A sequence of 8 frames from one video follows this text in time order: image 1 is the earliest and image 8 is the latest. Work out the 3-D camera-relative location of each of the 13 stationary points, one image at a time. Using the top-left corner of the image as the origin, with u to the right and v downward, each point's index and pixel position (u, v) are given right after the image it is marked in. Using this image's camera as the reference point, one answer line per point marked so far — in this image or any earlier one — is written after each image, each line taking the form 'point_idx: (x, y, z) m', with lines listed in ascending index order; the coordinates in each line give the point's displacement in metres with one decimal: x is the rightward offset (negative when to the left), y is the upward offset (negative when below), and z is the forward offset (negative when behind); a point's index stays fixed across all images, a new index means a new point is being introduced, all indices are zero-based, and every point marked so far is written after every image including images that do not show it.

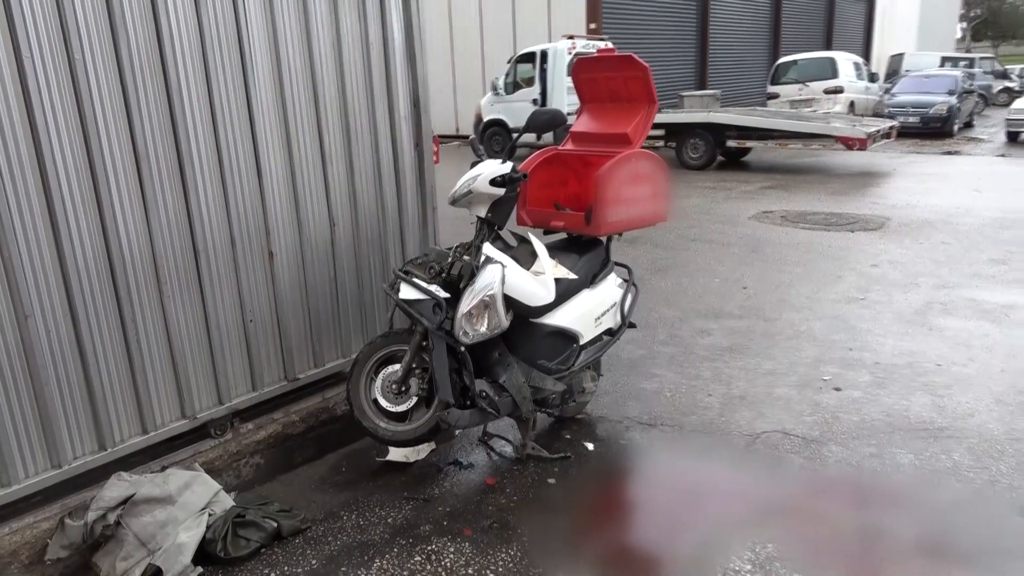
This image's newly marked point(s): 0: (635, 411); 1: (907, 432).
0: (+0.7, -0.7, +4.2) m
1: (+2.0, -0.7, +3.9) m
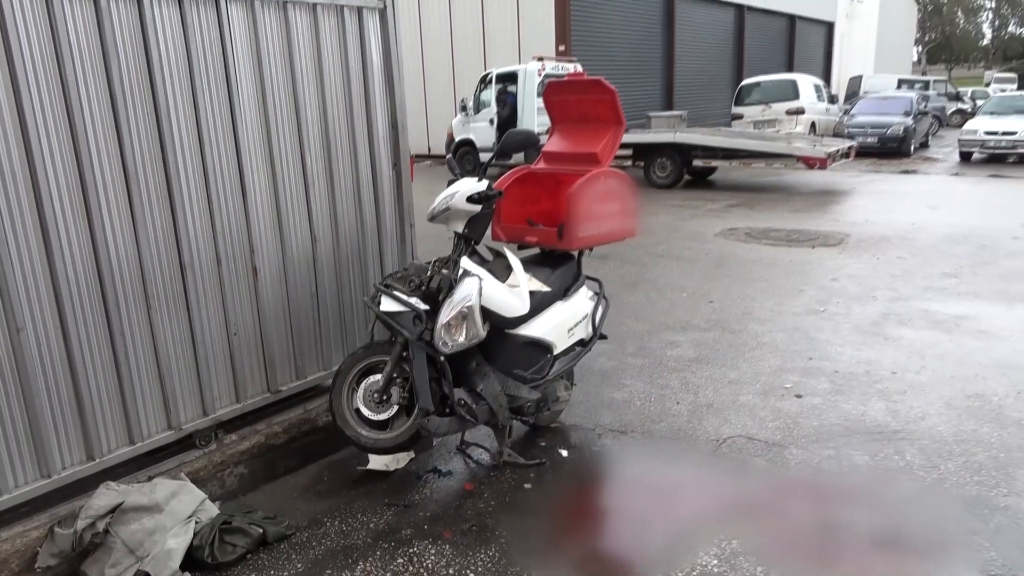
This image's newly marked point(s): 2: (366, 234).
0: (+0.6, -0.8, +4.4) m
1: (+1.9, -0.8, +4.1) m
2: (-0.8, +0.3, +4.1) m
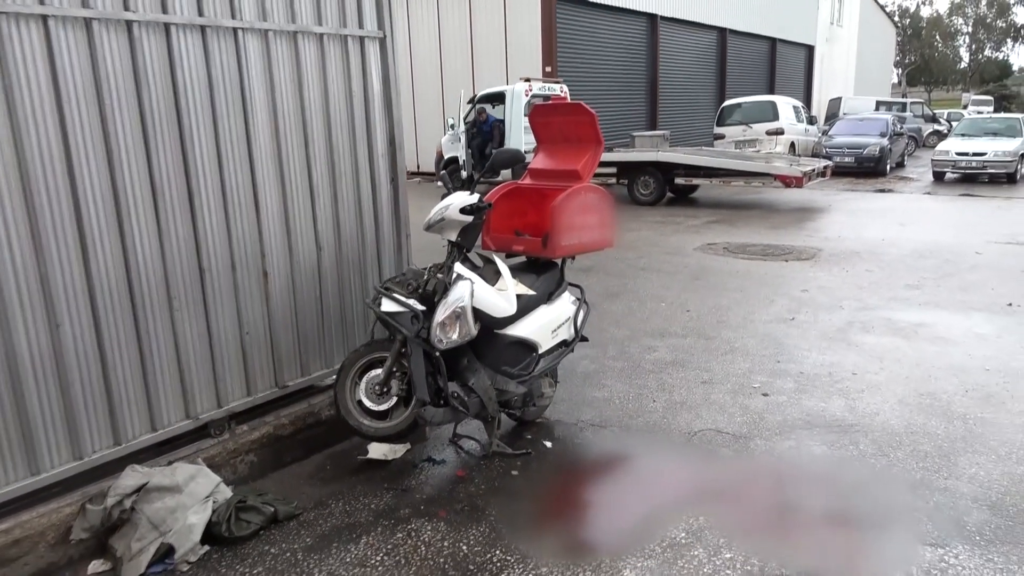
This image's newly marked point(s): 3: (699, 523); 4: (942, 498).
0: (+0.5, -0.8, +4.7) m
1: (+1.8, -0.8, +4.5) m
2: (-0.9, +0.3, +4.5) m
3: (+0.9, -1.1, +3.5) m
4: (+2.1, -1.0, +3.6) m
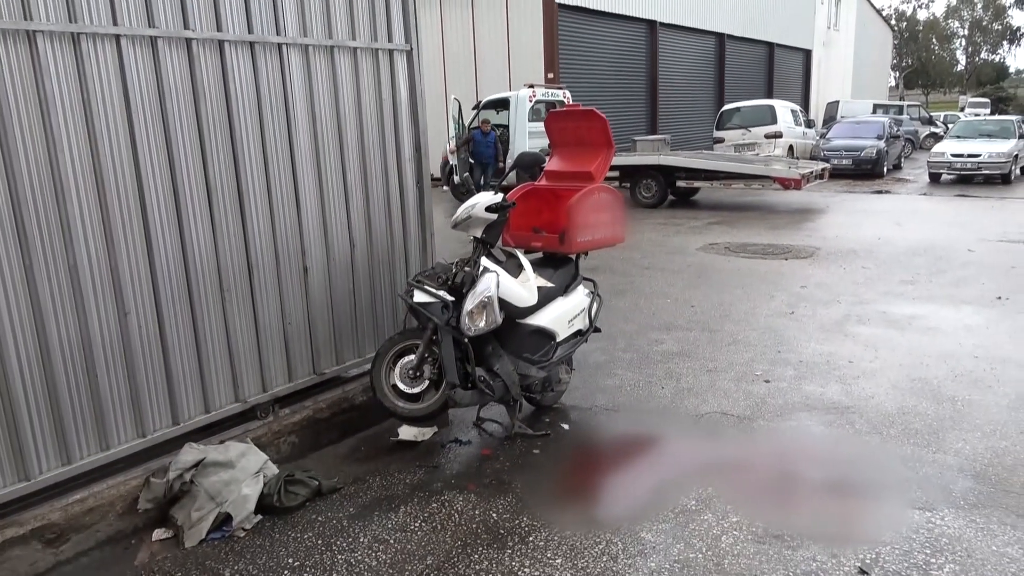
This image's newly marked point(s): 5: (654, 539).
0: (+0.6, -0.8, +5.1) m
1: (+2.0, -0.8, +4.8) m
2: (-0.8, +0.3, +4.8) m
3: (+1.0, -1.0, +3.8) m
4: (+2.2, -1.0, +4.0) m
5: (+0.6, -1.1, +3.4) m
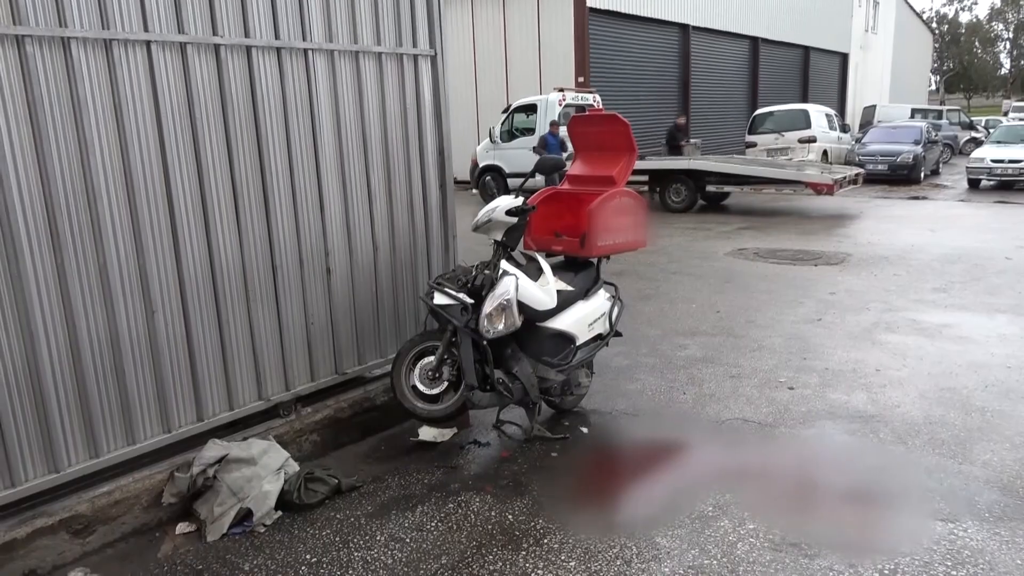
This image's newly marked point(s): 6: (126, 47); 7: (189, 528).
0: (+0.7, -0.8, +5.0) m
1: (+2.1, -0.8, +4.7) m
2: (-0.6, +0.3, +4.9) m
3: (+1.1, -1.1, +3.8) m
4: (+2.3, -1.0, +3.9) m
5: (+0.7, -1.2, +3.4) m
6: (-1.7, +1.1, +3.4) m
7: (-1.6, -1.1, +3.6) m
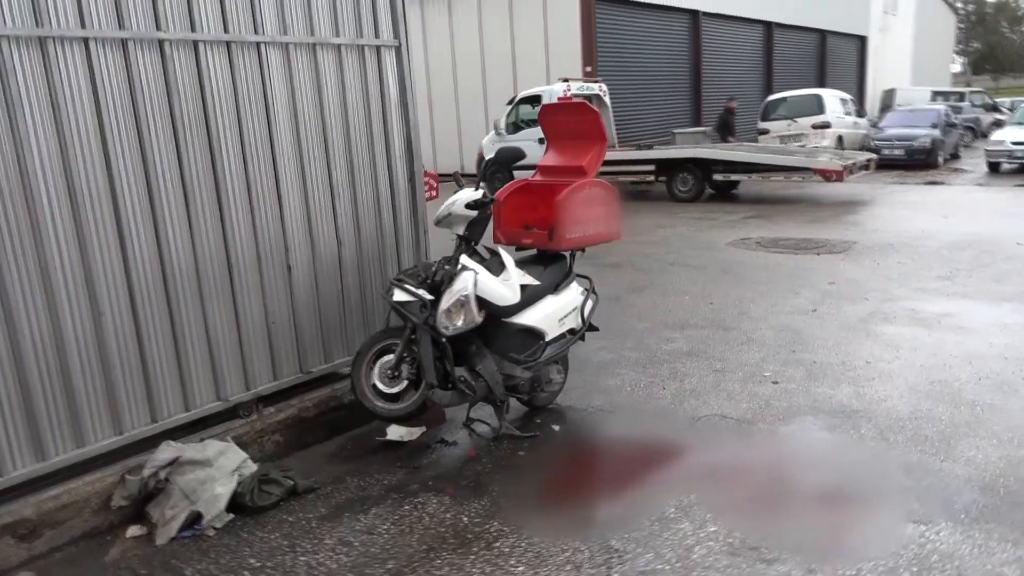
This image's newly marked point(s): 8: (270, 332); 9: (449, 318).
0: (+0.6, -0.7, +4.9) m
1: (+1.9, -0.8, +4.5) m
2: (-0.8, +0.3, +4.8) m
3: (+0.9, -1.0, +3.7) m
4: (+2.1, -0.9, +3.7) m
5: (+0.5, -1.1, +3.3) m
6: (-2.0, +1.1, +3.3) m
7: (-1.8, -1.1, +3.6) m
8: (-1.4, -0.2, +4.2) m
9: (-0.3, -0.2, +3.8) m
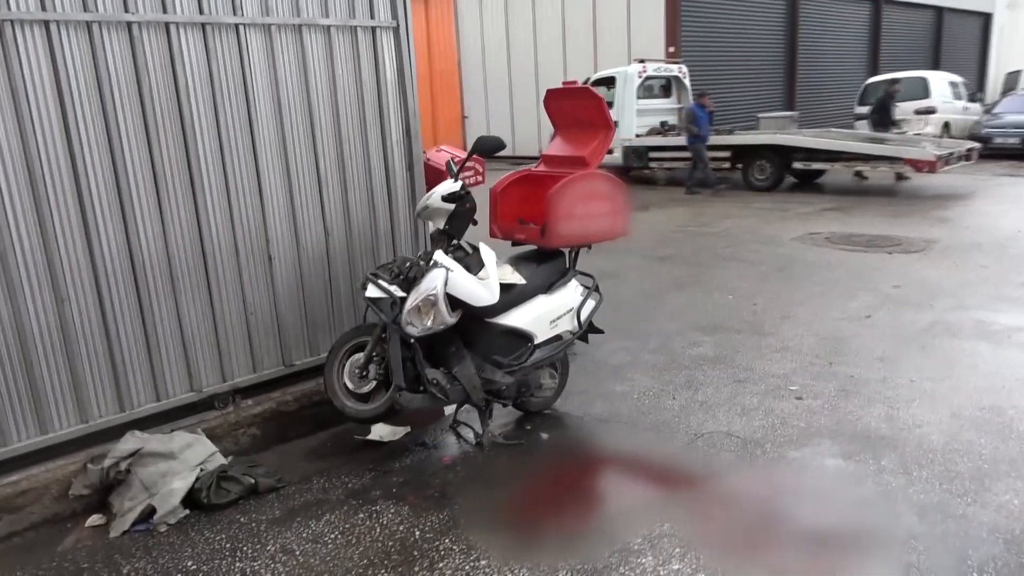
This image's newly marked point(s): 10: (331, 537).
0: (+0.5, -0.7, +4.6) m
1: (+1.8, -0.8, +4.1) m
2: (-0.8, +0.4, +4.6) m
3: (+0.7, -1.1, +3.3) m
4: (+1.9, -1.0, +3.2) m
5: (+0.2, -1.2, +3.0) m
6: (-2.1, +1.1, +3.3) m
7: (-2.0, -1.1, +3.5) m
8: (-1.4, -0.2, +4.1) m
9: (-0.5, -0.1, +3.6) m
10: (-0.8, -1.1, +3.3) m
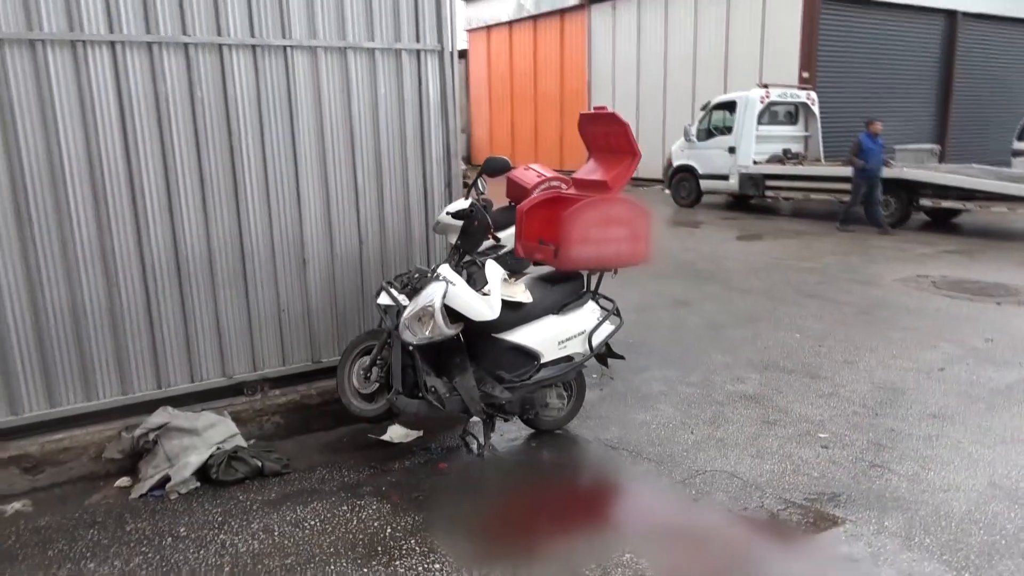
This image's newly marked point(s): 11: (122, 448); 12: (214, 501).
0: (+0.6, -0.9, +4.6) m
1: (+1.8, -1.0, +3.8) m
2: (-0.6, +0.3, +4.8) m
3: (+0.5, -1.2, +3.3) m
4: (+1.7, -1.2, +3.0) m
5: (0.0, -1.2, +3.0) m
6: (-2.1, +1.2, +3.7) m
7: (-2.0, -1.0, +4.0) m
8: (-1.4, -0.2, +4.5) m
9: (-0.5, -0.2, +3.8) m
10: (-0.9, -1.1, +3.6) m
11: (-2.1, -0.9, +4.0) m
12: (-1.5, -1.1, +3.8) m
